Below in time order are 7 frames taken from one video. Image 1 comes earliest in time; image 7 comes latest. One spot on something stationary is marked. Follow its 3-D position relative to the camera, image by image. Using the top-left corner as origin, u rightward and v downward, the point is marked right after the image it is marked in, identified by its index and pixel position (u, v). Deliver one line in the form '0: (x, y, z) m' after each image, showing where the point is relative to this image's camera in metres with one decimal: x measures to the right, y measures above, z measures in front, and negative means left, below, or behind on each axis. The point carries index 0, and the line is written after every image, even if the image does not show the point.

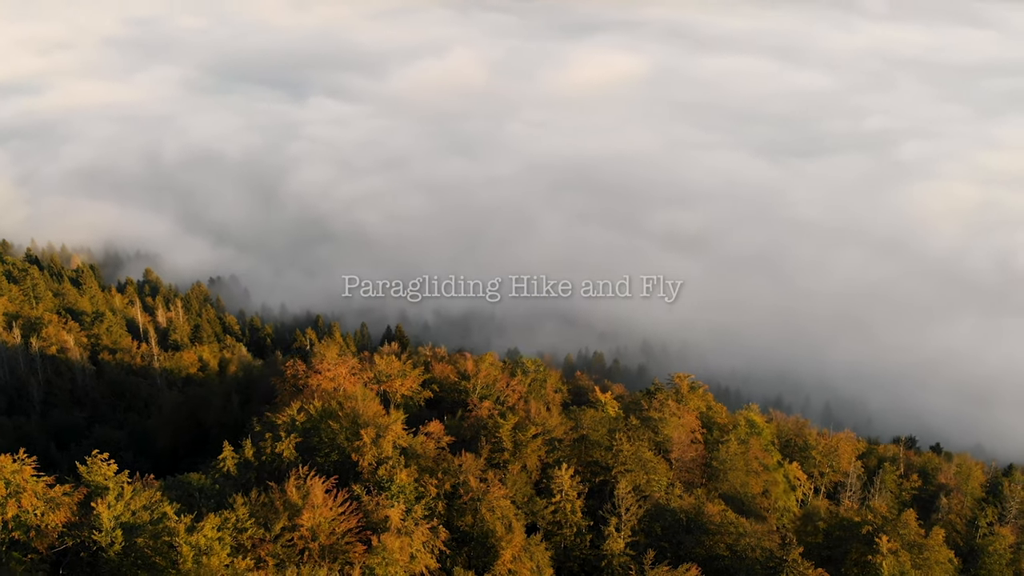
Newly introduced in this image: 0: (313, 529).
0: (-5.6, -6.8, +19.3) m
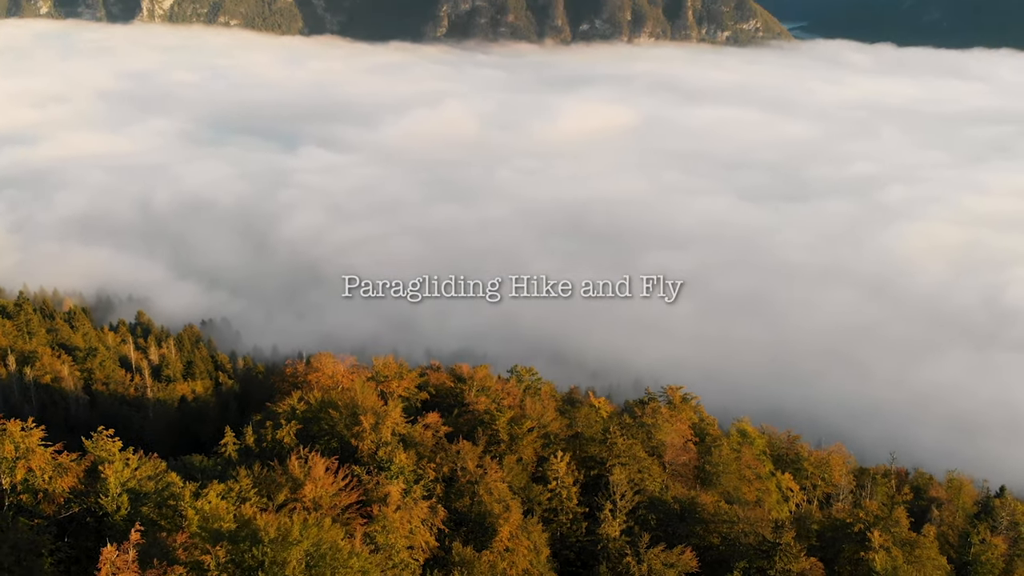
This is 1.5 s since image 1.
0: (-5.7, -6.1, +19.7) m
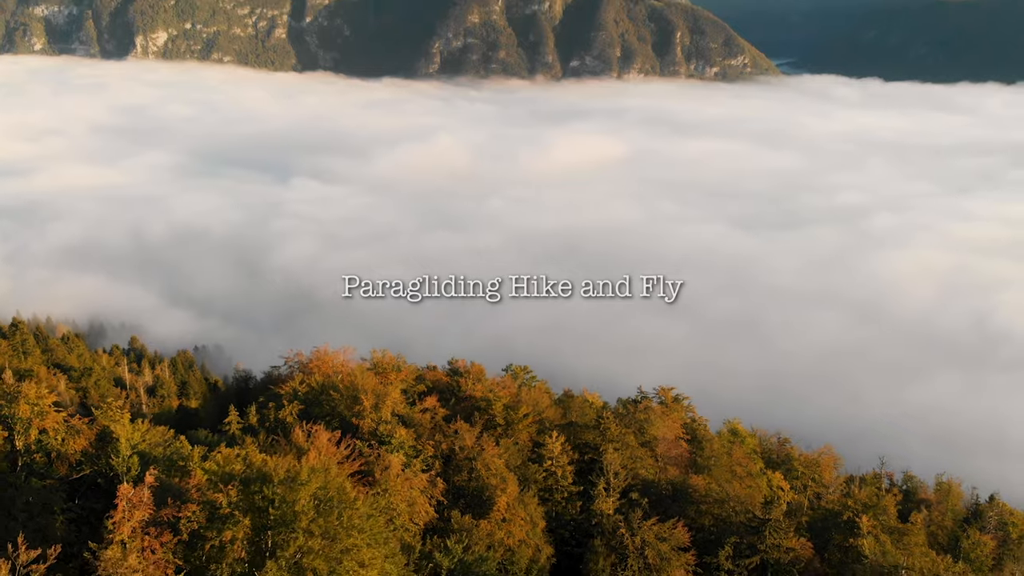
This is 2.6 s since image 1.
0: (-5.7, -5.6, +20.0) m
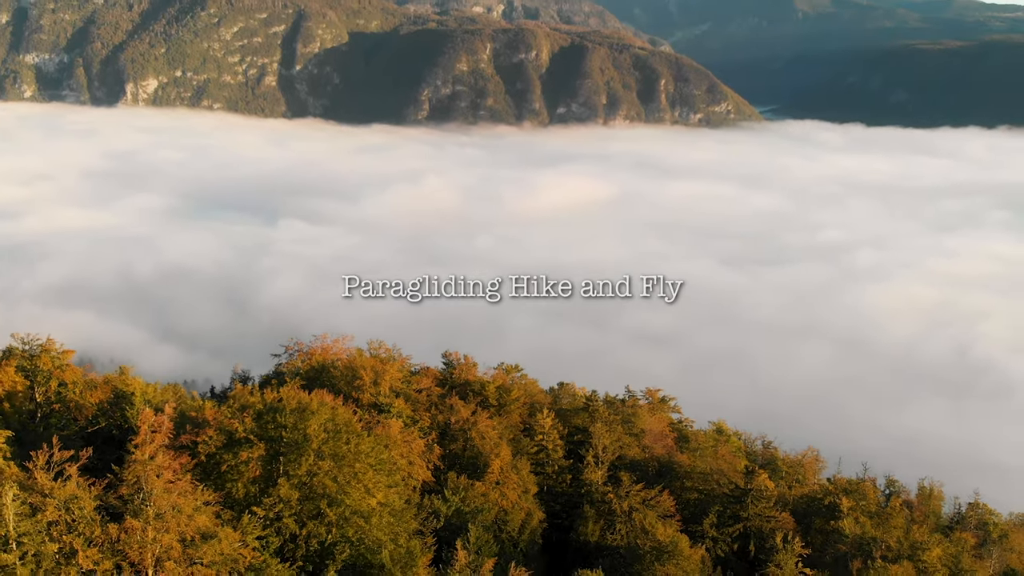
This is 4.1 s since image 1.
0: (-7.9, -18.8, +22.4) m
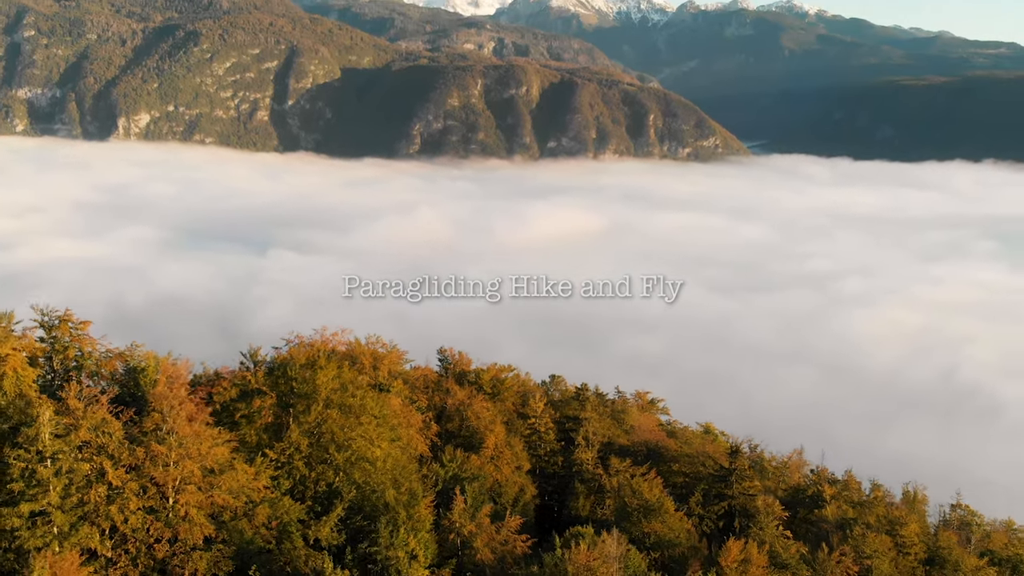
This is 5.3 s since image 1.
0: (-9.2, -24.8, +22.5) m
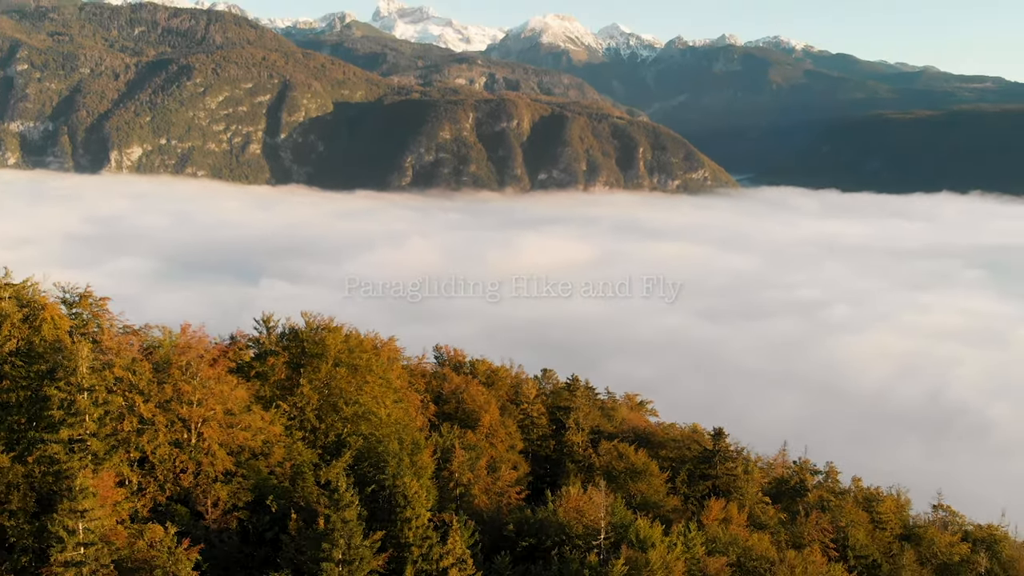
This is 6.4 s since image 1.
0: (-10.2, -30.7, +22.5) m
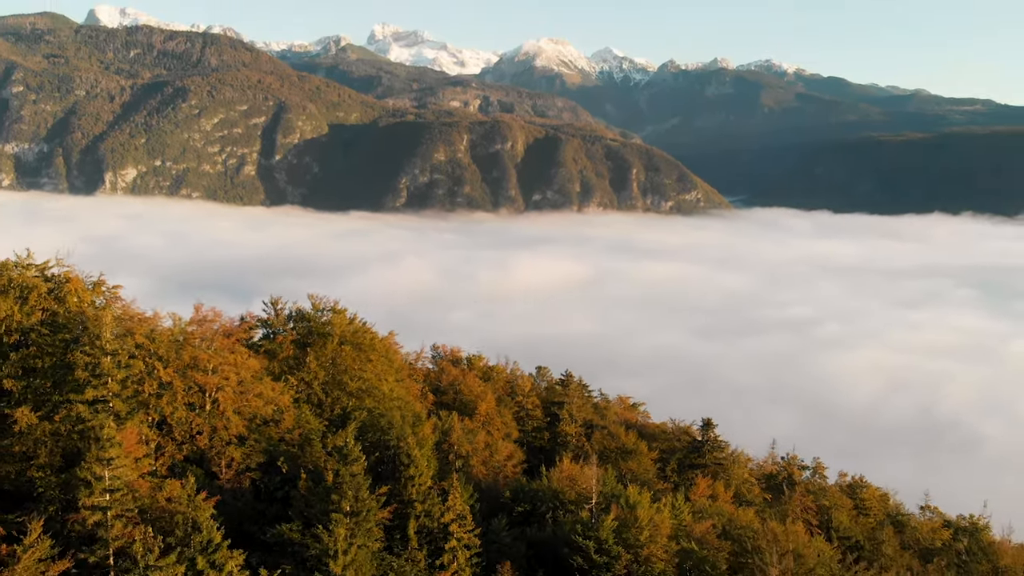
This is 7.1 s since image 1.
0: (-10.9, -34.9, +22.6) m
